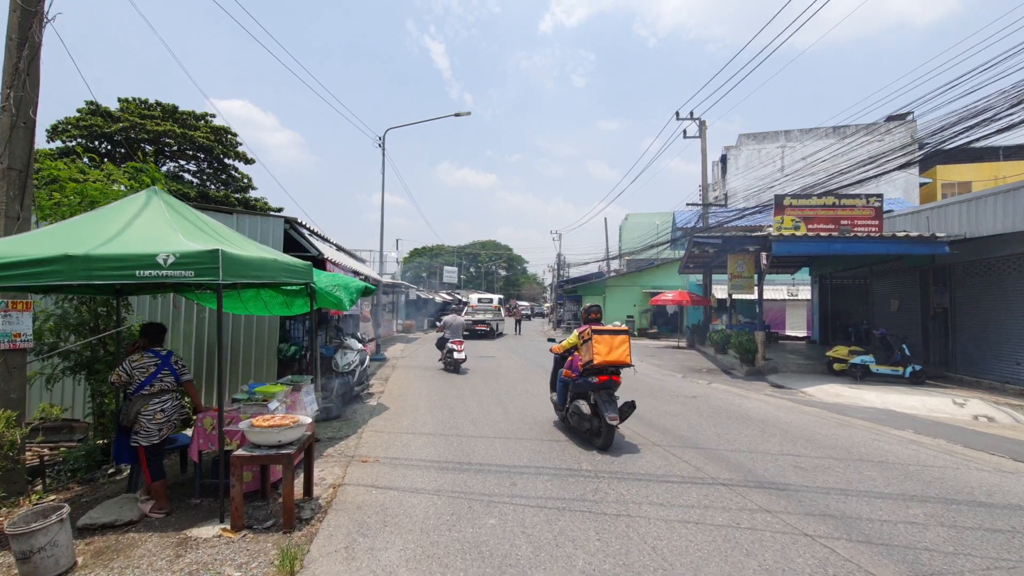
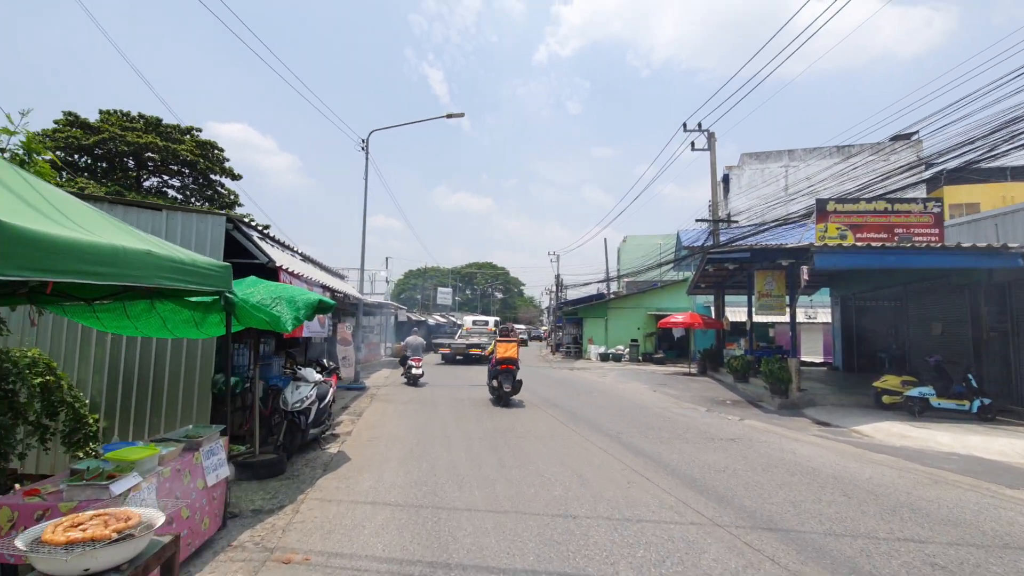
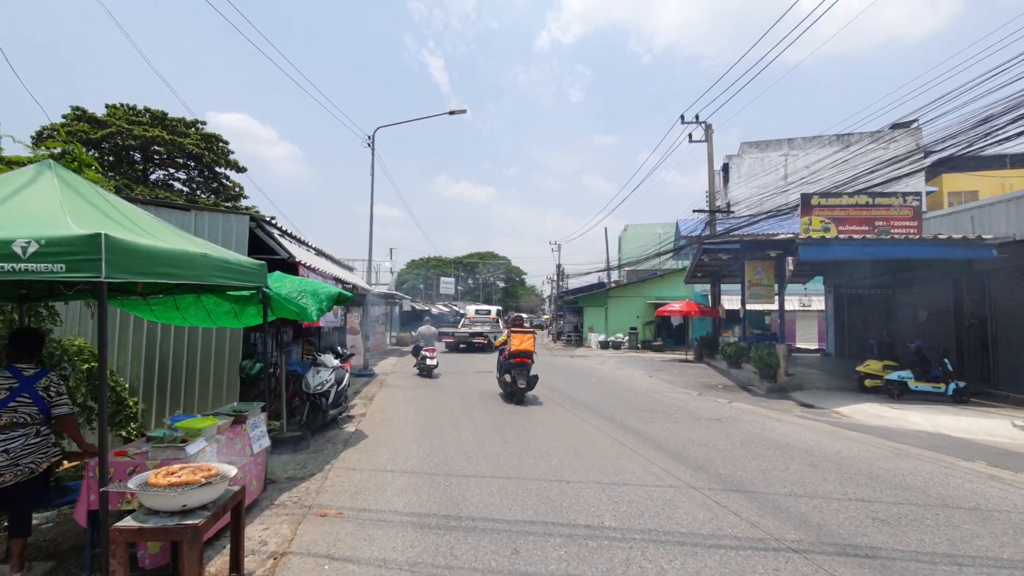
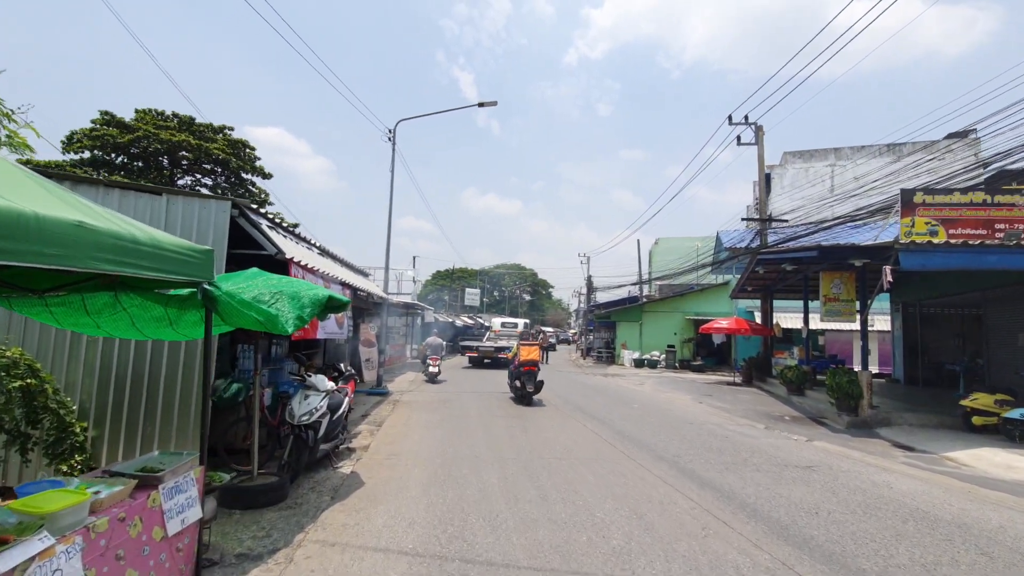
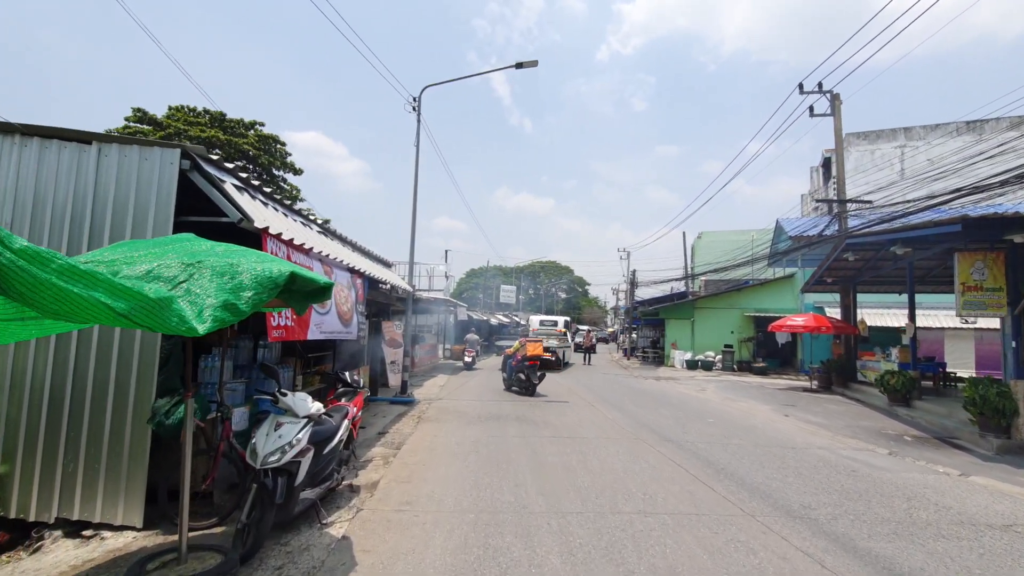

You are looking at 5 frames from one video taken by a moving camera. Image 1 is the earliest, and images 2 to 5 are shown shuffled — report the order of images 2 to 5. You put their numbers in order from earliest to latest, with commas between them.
3, 2, 4, 5
